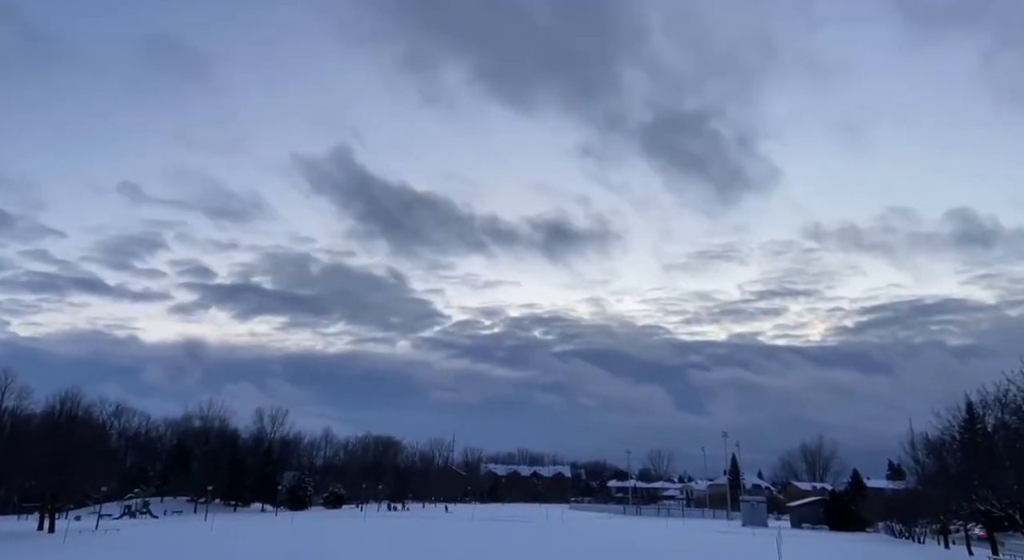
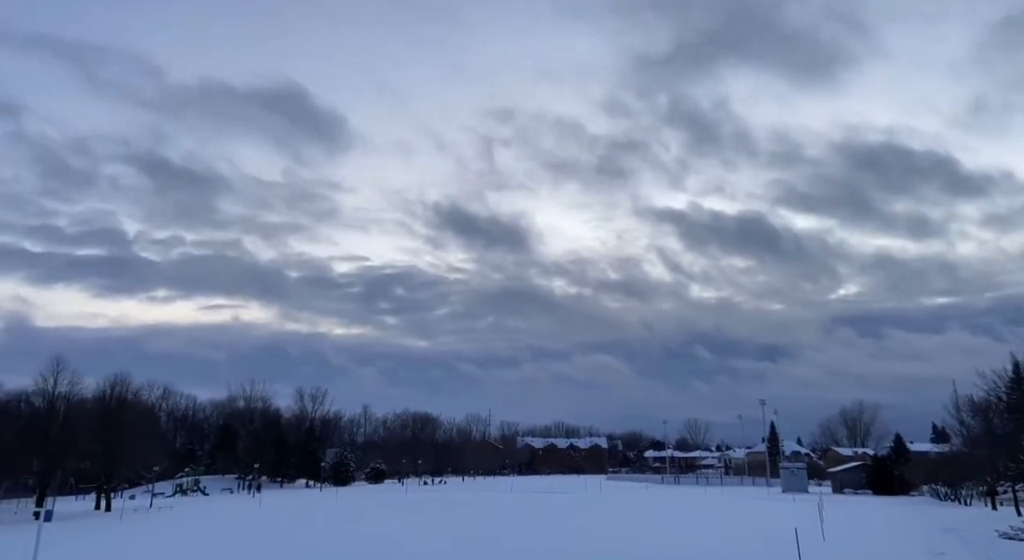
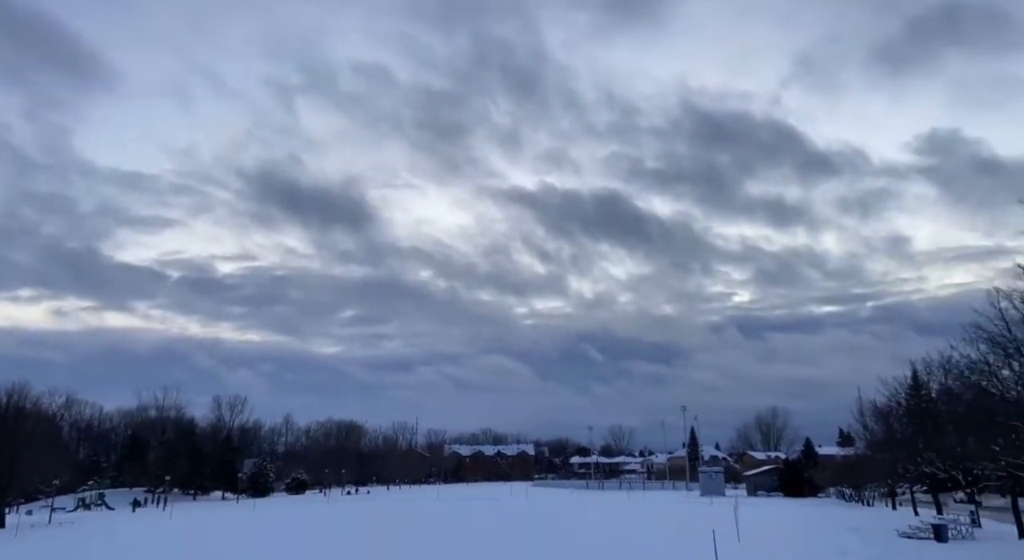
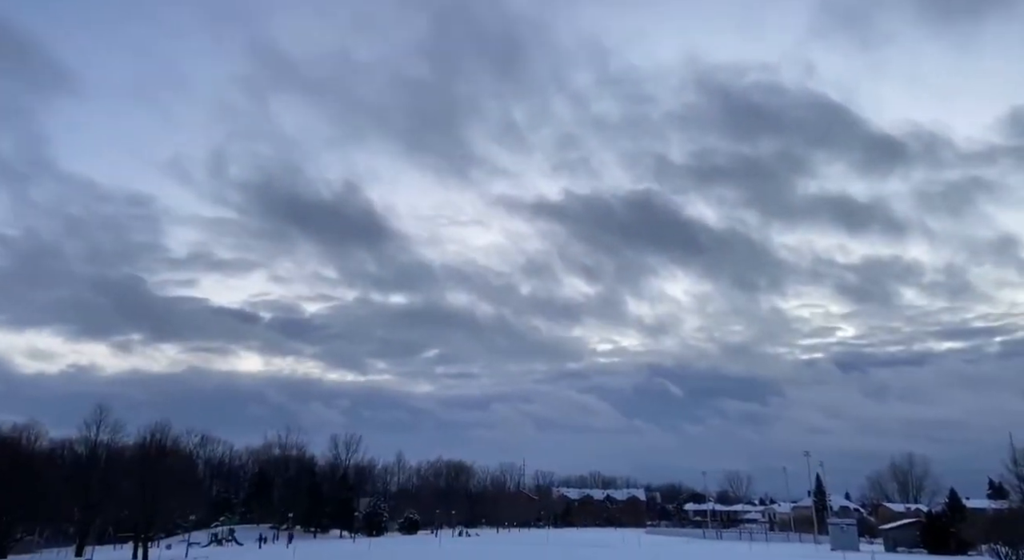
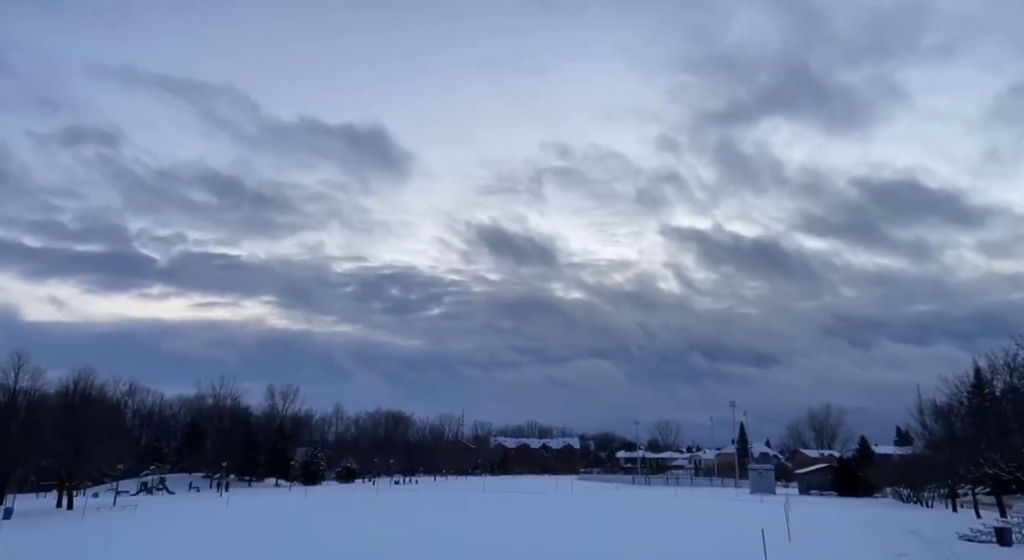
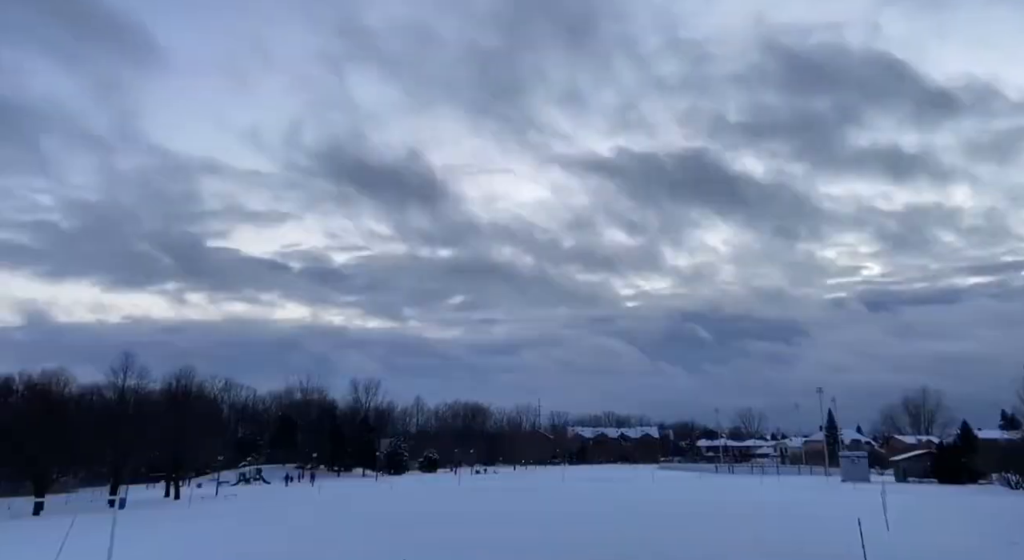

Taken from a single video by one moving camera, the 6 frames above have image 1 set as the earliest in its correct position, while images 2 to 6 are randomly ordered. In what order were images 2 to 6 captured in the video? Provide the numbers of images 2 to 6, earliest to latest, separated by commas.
5, 2, 3, 6, 4
